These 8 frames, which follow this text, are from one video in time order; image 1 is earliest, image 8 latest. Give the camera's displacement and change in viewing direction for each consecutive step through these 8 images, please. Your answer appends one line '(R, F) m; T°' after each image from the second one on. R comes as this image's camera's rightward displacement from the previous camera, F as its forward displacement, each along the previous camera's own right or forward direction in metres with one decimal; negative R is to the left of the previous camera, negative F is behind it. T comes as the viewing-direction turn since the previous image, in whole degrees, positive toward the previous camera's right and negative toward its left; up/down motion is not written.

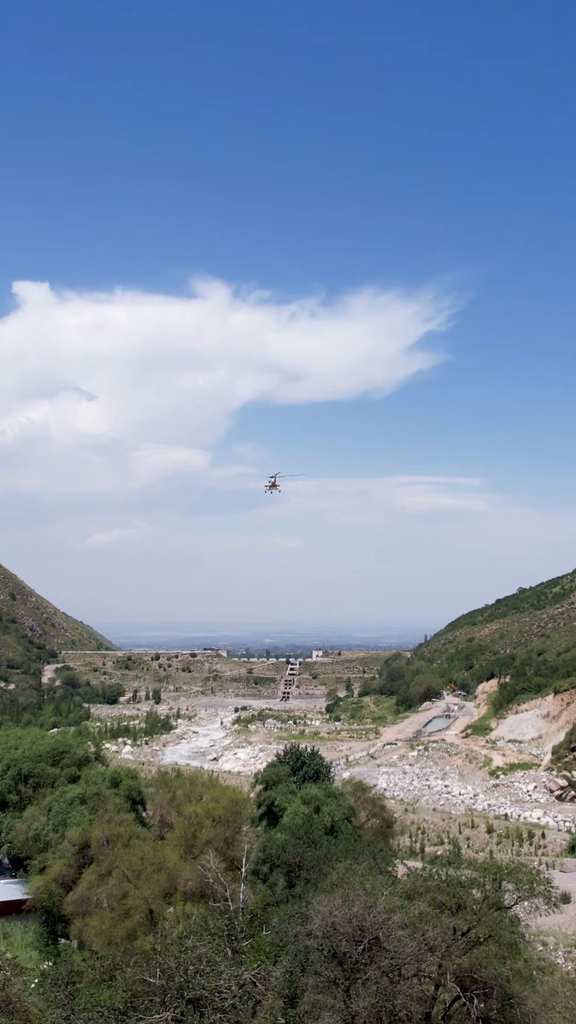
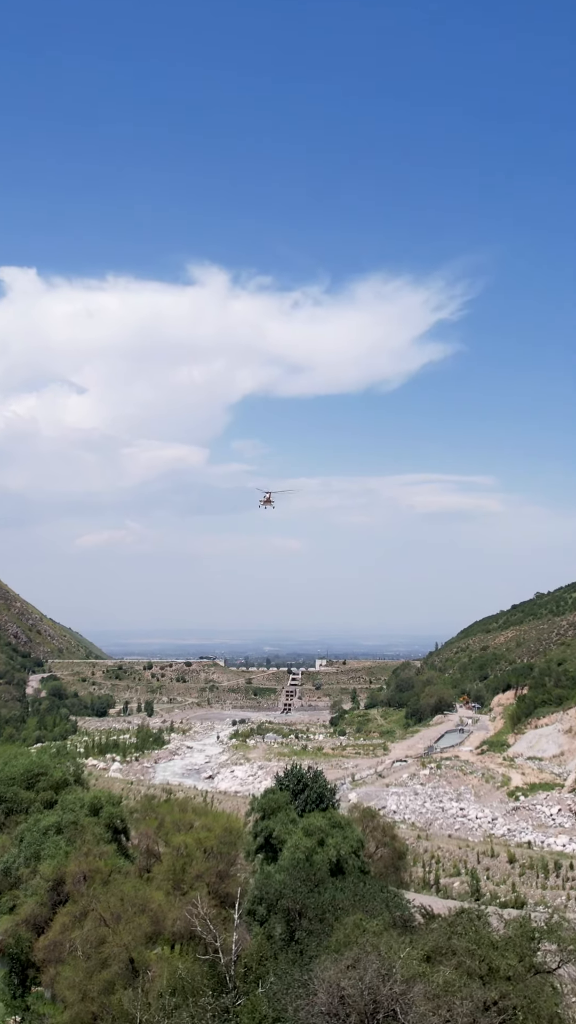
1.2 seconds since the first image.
(+0.1, +5.0) m; 0°
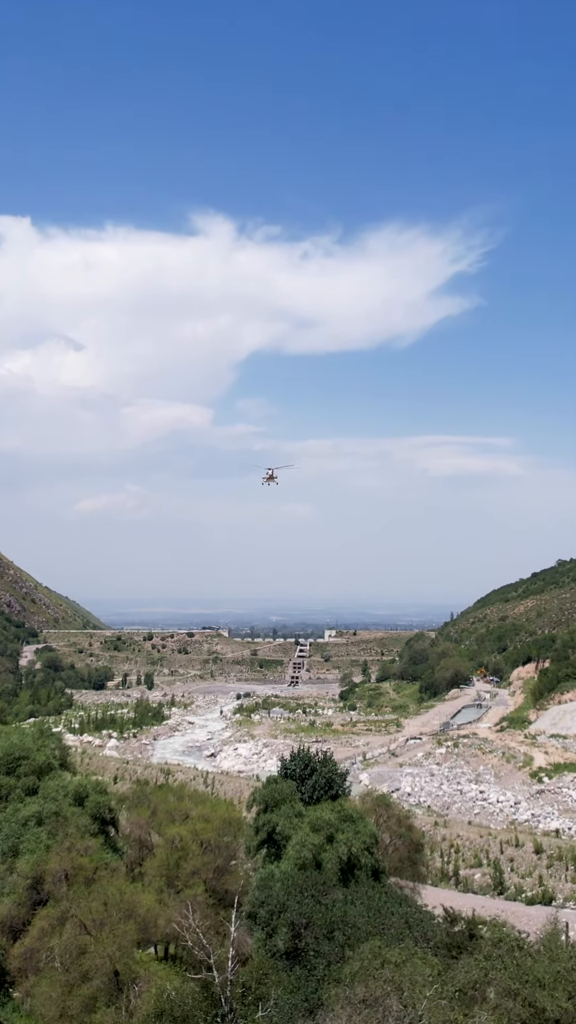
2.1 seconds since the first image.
(+0.1, +4.4) m; 0°
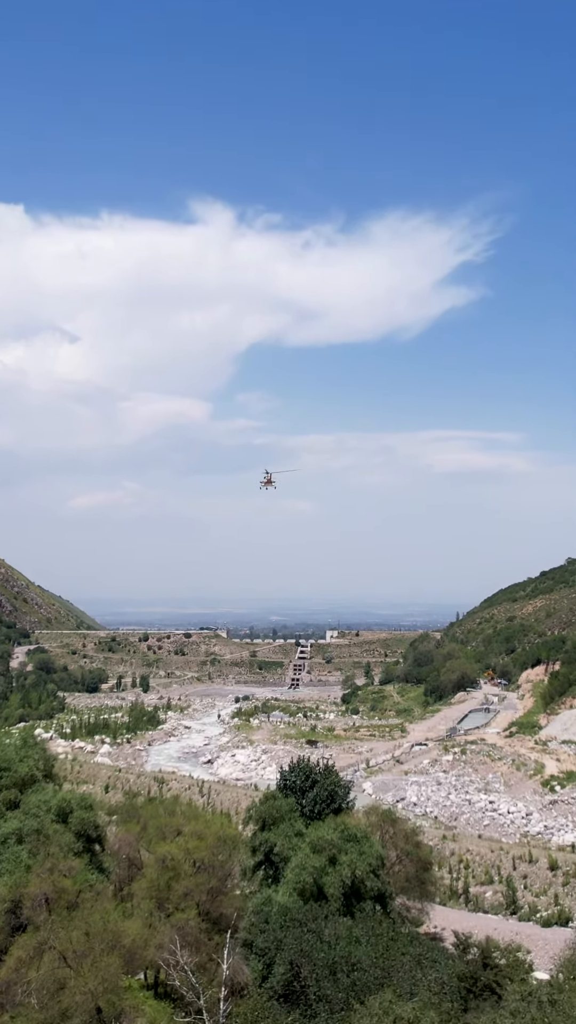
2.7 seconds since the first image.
(+0.1, +2.6) m; 0°
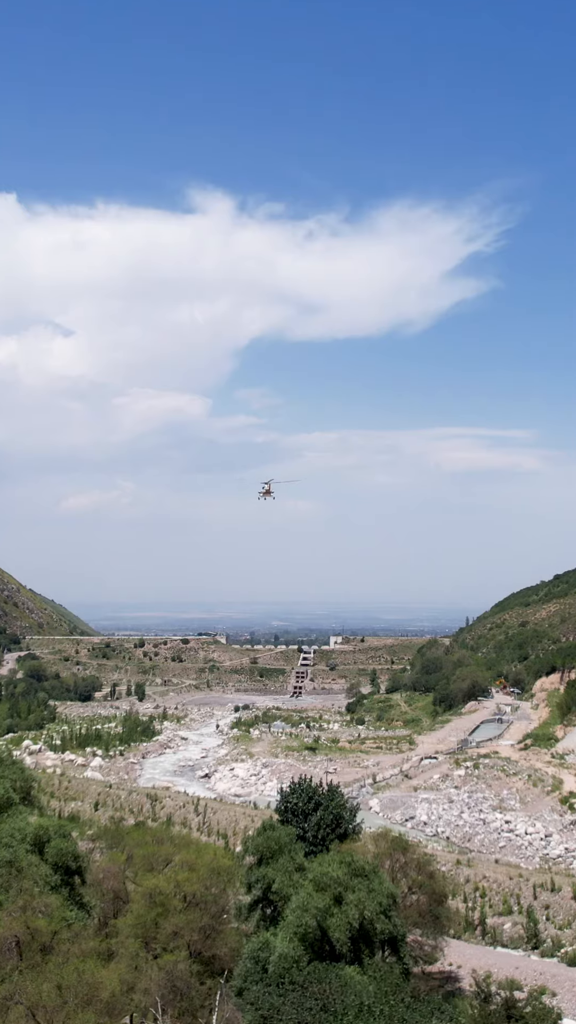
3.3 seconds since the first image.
(+0.1, +3.2) m; 0°
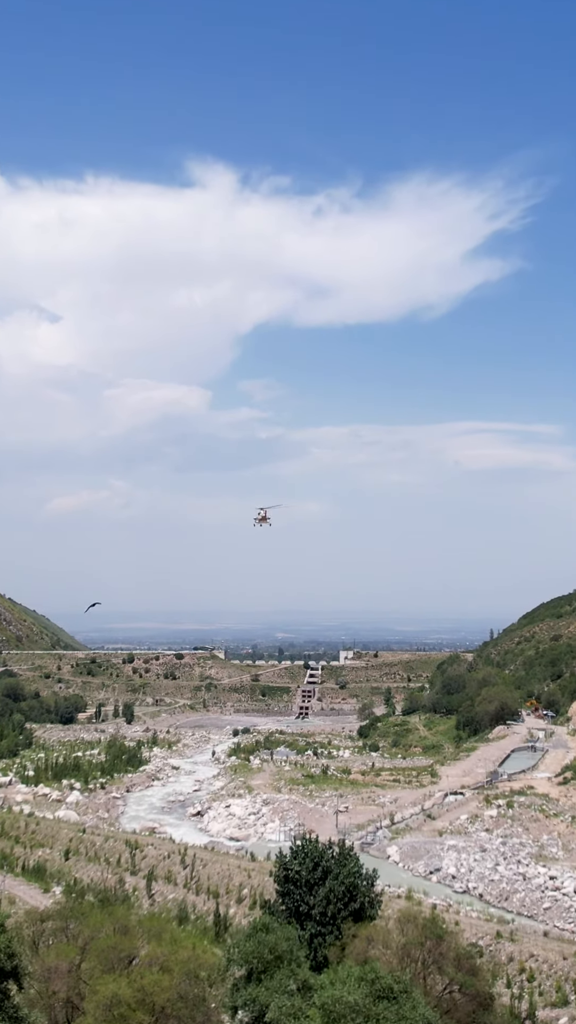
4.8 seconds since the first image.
(+0.1, +7.1) m; 0°
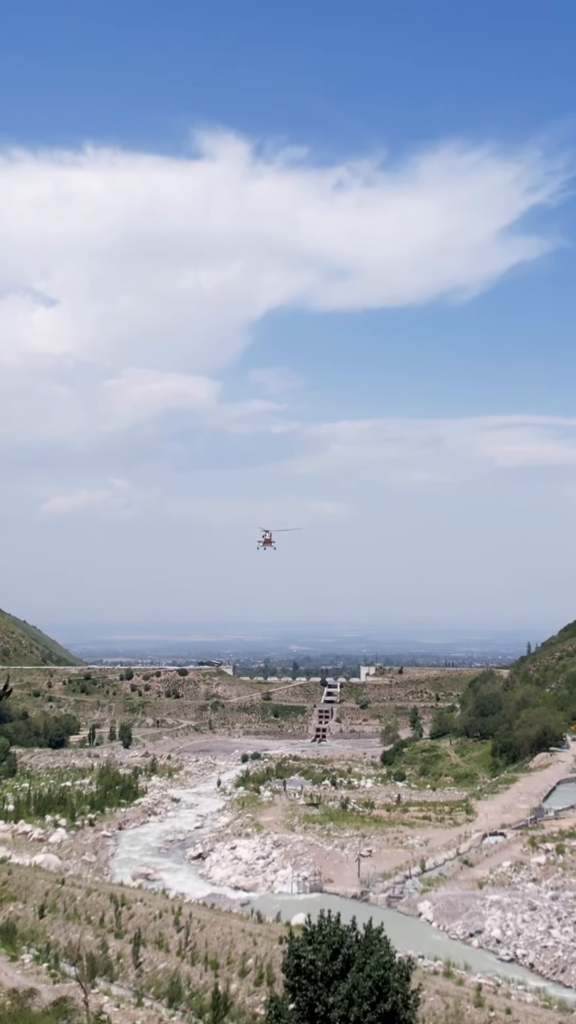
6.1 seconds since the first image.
(+0.1, +6.3) m; -1°
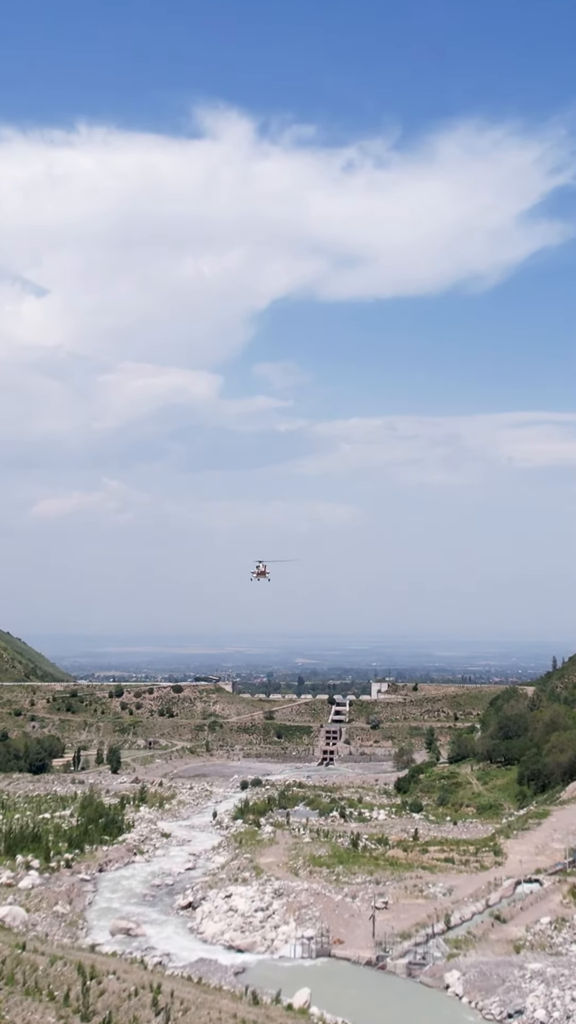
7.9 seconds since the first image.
(+0.1, +4.8) m; 0°
